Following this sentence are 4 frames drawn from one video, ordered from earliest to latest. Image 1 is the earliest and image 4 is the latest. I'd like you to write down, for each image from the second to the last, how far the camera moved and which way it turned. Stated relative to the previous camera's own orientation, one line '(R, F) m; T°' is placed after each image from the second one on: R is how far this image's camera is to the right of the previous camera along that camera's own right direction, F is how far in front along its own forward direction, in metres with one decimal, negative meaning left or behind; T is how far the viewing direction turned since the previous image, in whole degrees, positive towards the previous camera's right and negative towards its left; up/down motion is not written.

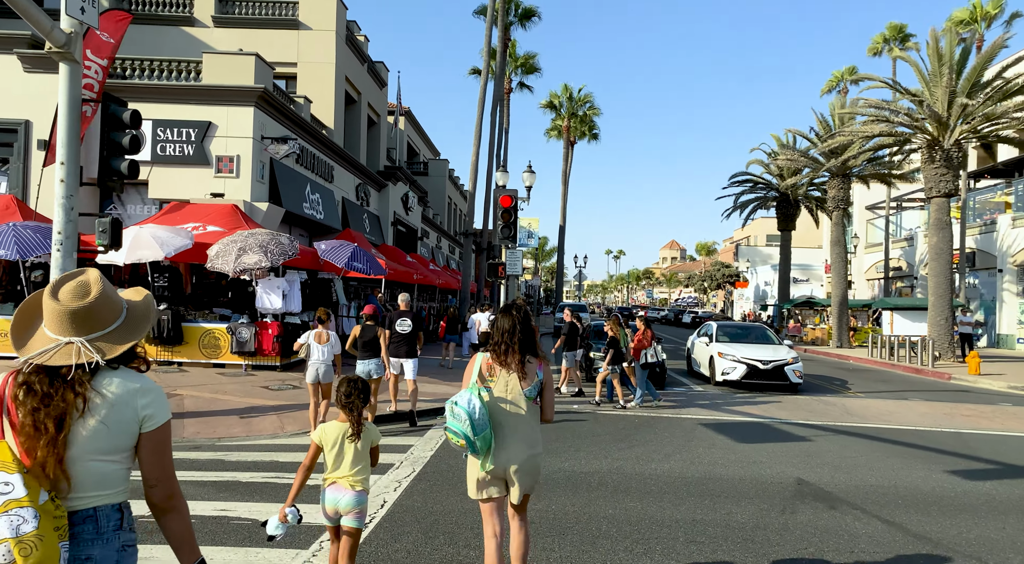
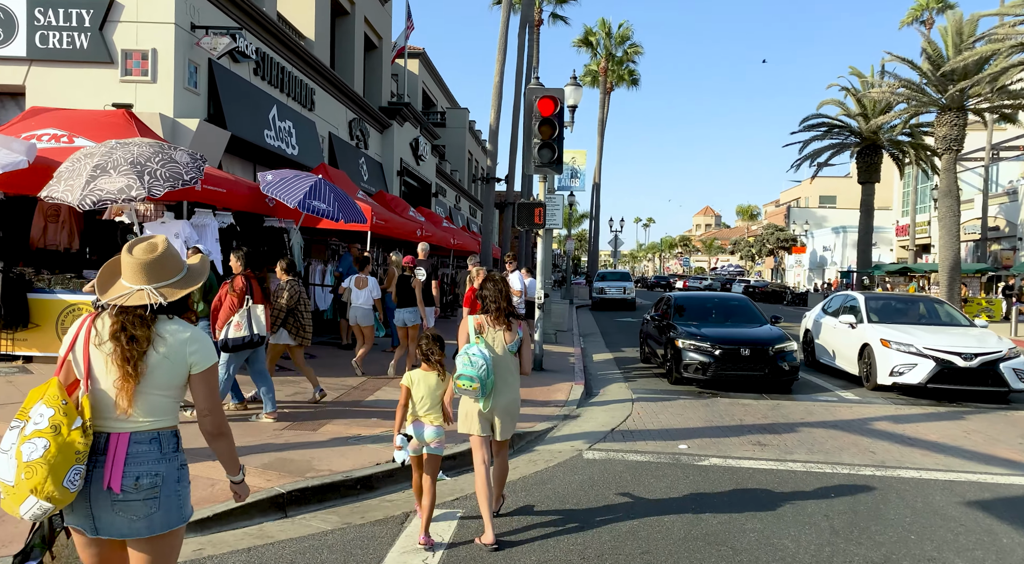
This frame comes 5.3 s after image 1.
(-0.3, +5.6) m; -2°
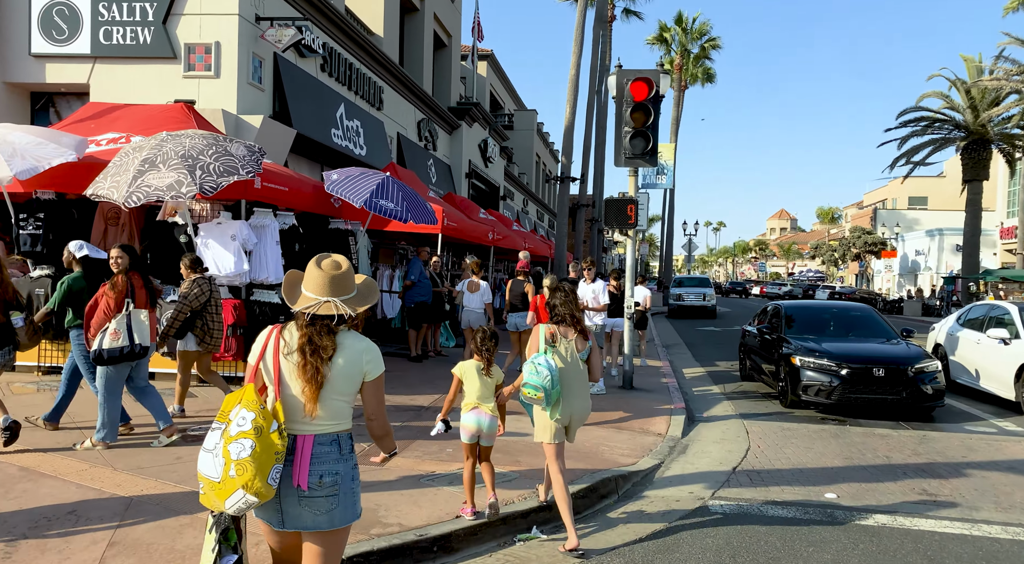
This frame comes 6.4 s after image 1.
(-0.3, +1.1) m; -5°
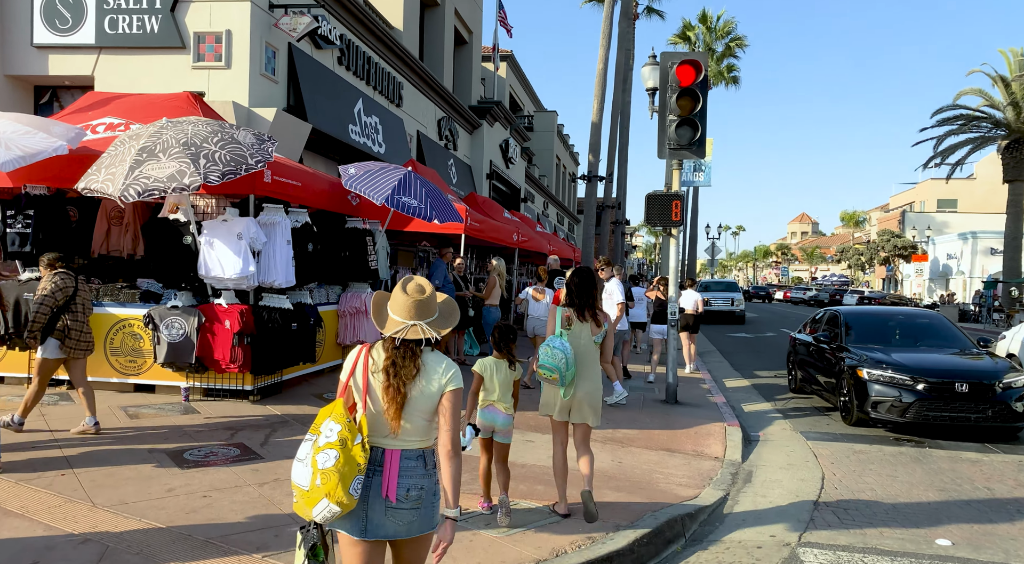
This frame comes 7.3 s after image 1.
(-0.2, +0.8) m; -1°
